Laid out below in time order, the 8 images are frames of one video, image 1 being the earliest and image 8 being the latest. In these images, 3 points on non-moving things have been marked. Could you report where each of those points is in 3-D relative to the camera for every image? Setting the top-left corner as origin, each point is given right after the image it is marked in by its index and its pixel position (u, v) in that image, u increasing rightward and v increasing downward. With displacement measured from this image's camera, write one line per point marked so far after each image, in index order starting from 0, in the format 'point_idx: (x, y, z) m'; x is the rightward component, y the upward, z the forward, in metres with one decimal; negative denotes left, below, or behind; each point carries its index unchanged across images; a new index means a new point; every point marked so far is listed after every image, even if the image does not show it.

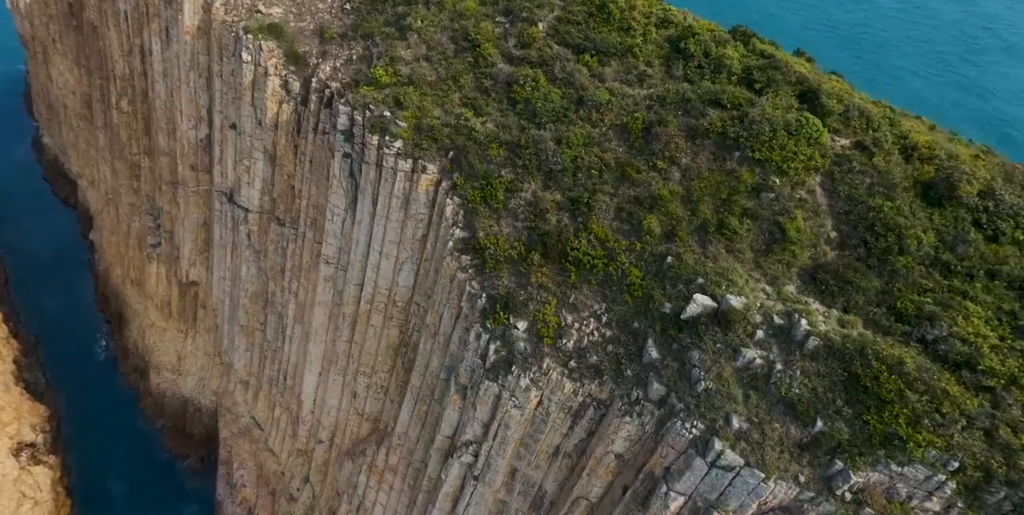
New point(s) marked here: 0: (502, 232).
0: (-0.3, +0.9, +18.2) m
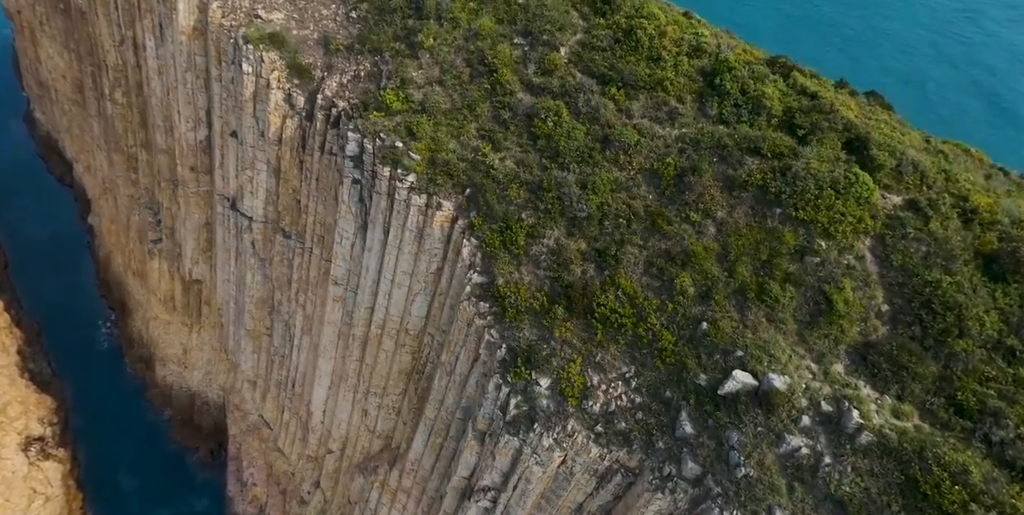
0: (+0.3, -0.5, +17.2) m
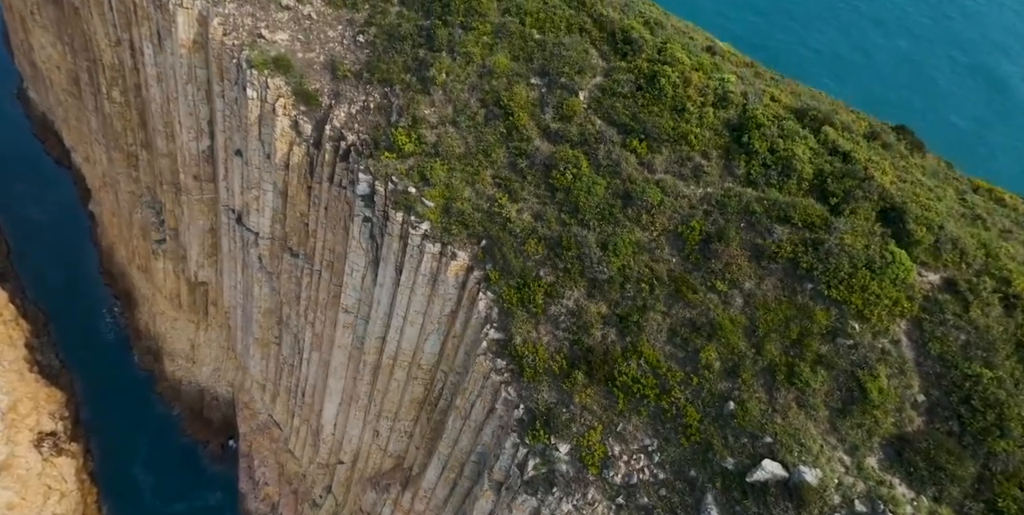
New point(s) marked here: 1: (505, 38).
0: (+0.7, -2.1, +16.7) m
1: (-0.2, +6.7, +20.0) m
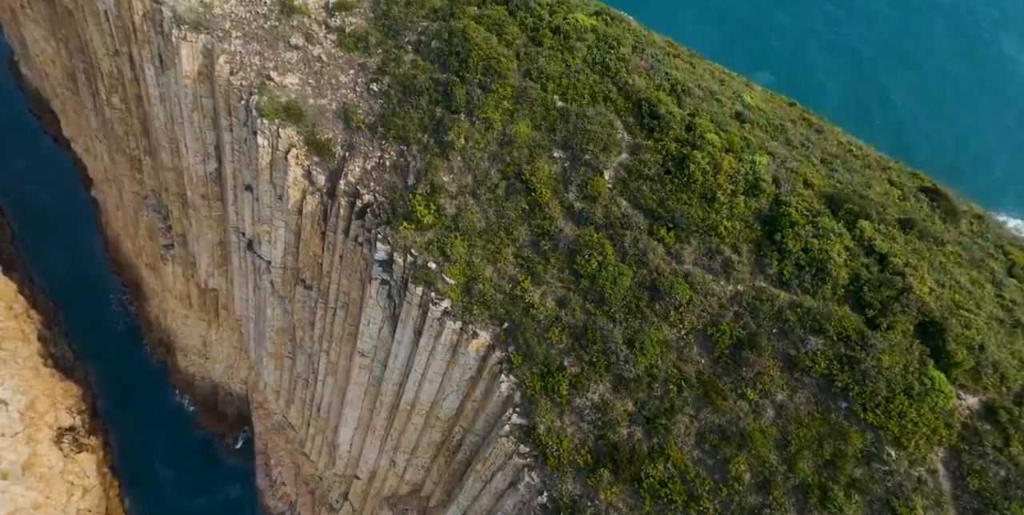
0: (+1.4, -4.5, +16.6) m
1: (+0.4, +4.5, +19.2) m
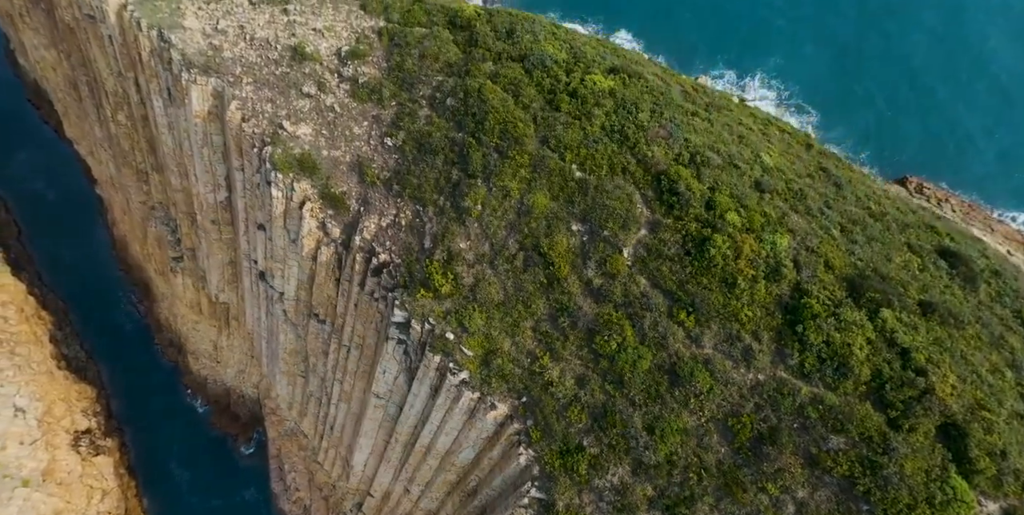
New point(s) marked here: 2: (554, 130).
0: (+1.9, -6.6, +16.8) m
1: (+0.9, +2.4, +19.1) m
2: (+1.3, +3.8, +19.5) m
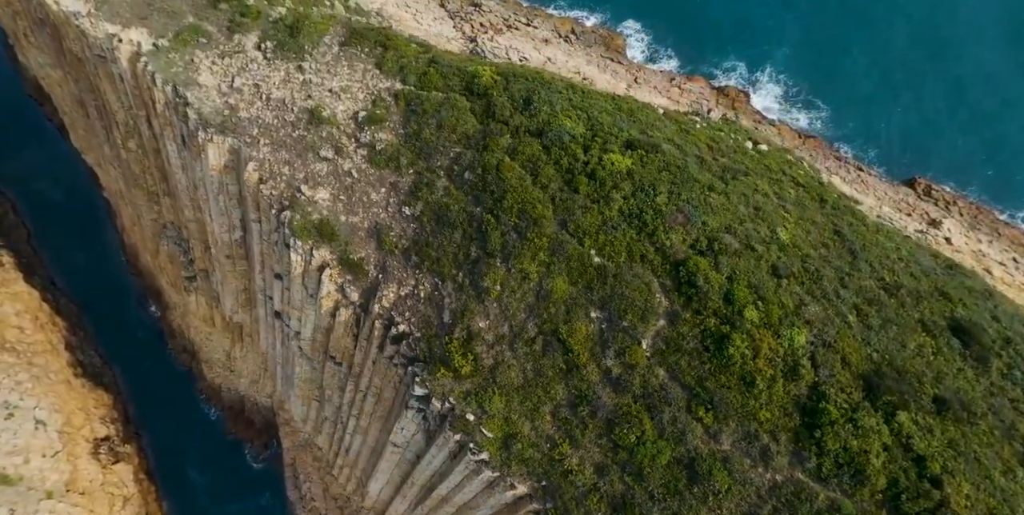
0: (+2.5, -9.2, +17.3) m
1: (+1.5, -0.1, +19.3) m
2: (+1.8, +1.3, +19.6) m
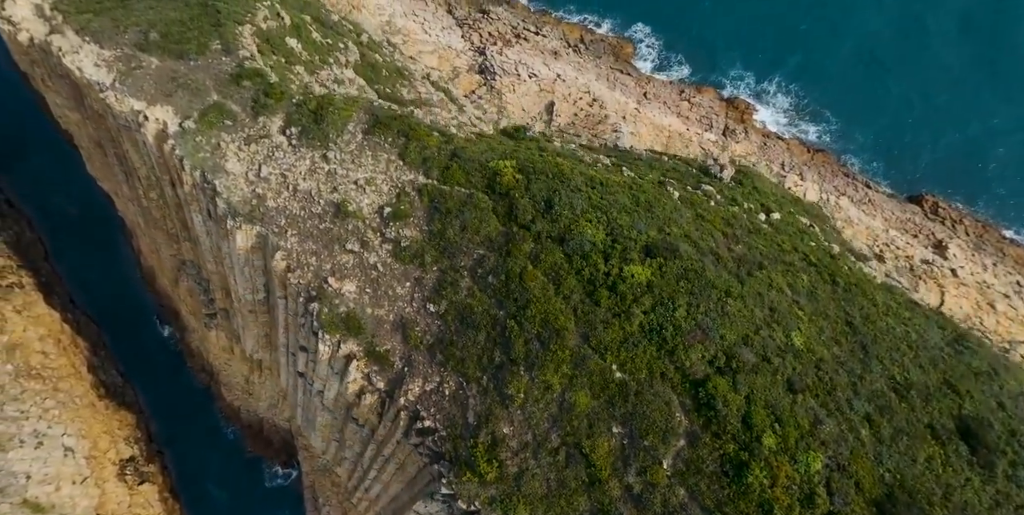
0: (+3.2, -12.7, +18.3) m
1: (+2.3, -3.6, +20.0) m
2: (+2.6, -2.1, +20.3) m
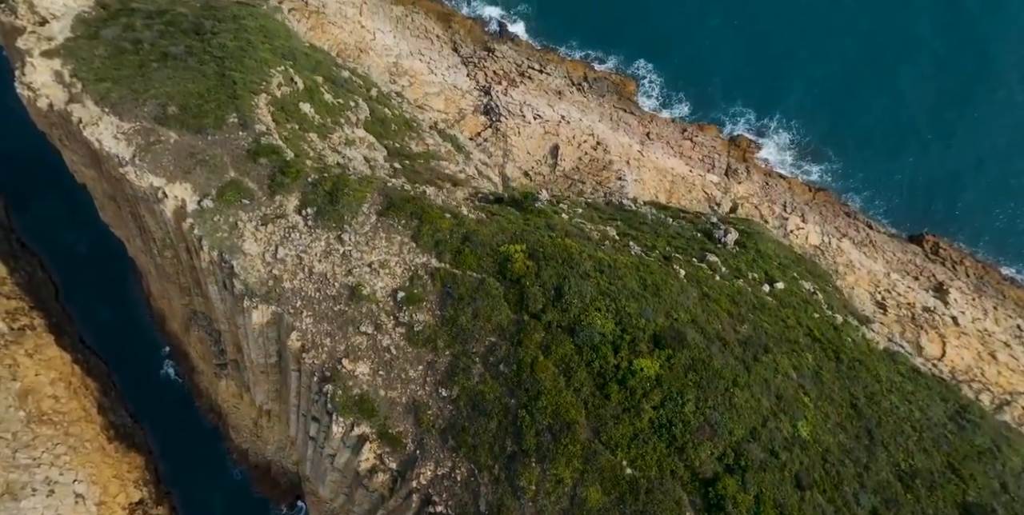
0: (+3.6, -15.7, +18.5) m
1: (+2.6, -6.6, +20.4) m
2: (+3.0, -5.2, +20.8) m
